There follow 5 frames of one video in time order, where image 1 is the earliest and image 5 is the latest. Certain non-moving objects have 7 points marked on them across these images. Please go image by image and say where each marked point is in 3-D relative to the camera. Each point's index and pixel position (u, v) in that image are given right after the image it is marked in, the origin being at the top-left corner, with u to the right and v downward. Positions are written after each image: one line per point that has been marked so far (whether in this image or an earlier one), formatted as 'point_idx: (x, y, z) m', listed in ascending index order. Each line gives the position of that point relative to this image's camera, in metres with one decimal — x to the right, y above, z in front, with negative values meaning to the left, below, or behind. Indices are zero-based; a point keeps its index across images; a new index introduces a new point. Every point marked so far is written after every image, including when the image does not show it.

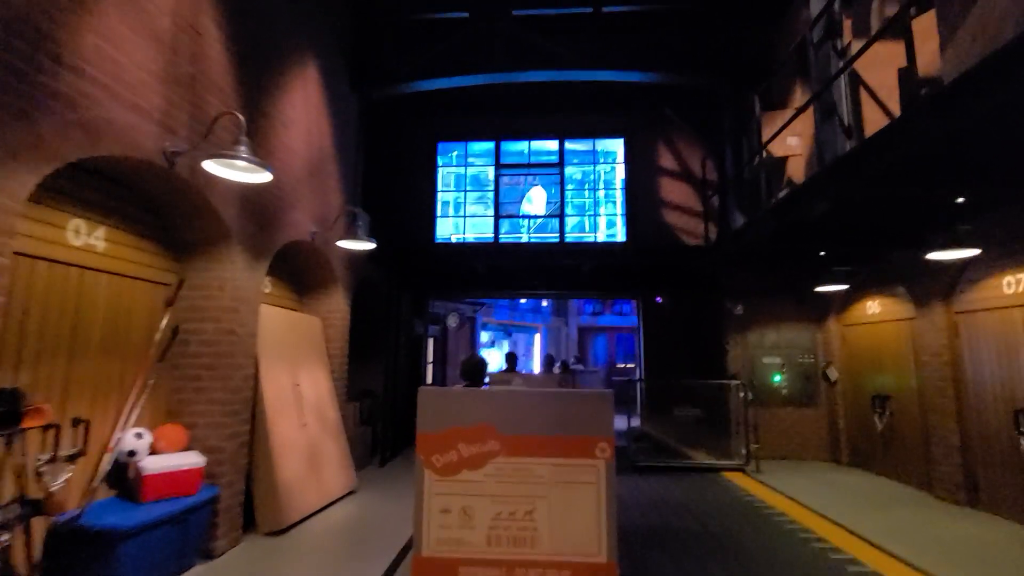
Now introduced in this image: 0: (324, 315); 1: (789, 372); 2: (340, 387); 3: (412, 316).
0: (-2.2, -0.3, +5.8) m
1: (+4.2, -1.3, +7.4) m
2: (-2.1, -1.2, +5.8) m
3: (-1.6, -0.5, +8.0) m
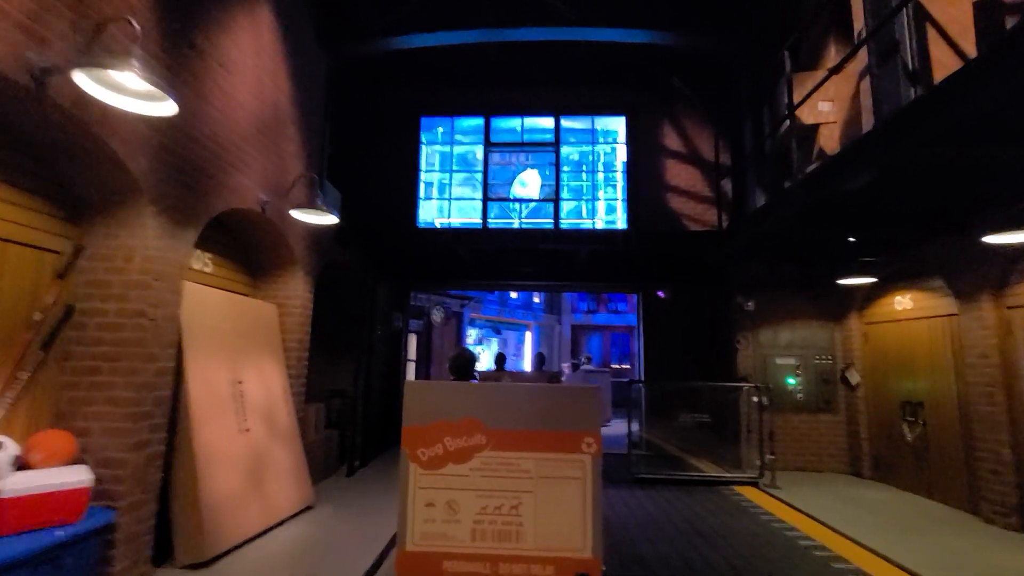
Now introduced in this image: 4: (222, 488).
0: (-2.4, -0.1, +5.0) m
1: (+4.0, -1.2, +6.7) m
2: (-2.2, -1.0, +5.0) m
3: (-1.8, -0.3, +7.2) m
4: (-2.1, -1.5, +3.6) m
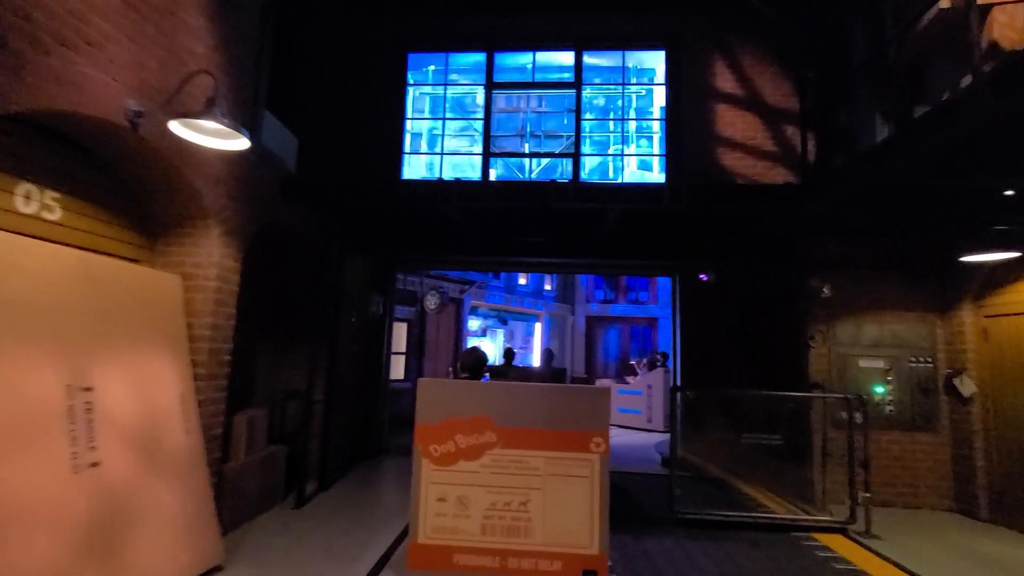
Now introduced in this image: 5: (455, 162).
0: (-2.3, +0.1, +3.5) m
1: (+4.0, -1.0, +5.1) m
2: (-2.2, -0.7, +3.6) m
3: (-1.8, 0.0, +5.7) m
4: (-2.1, -1.2, +2.1) m
5: (-0.7, +1.5, +5.8) m
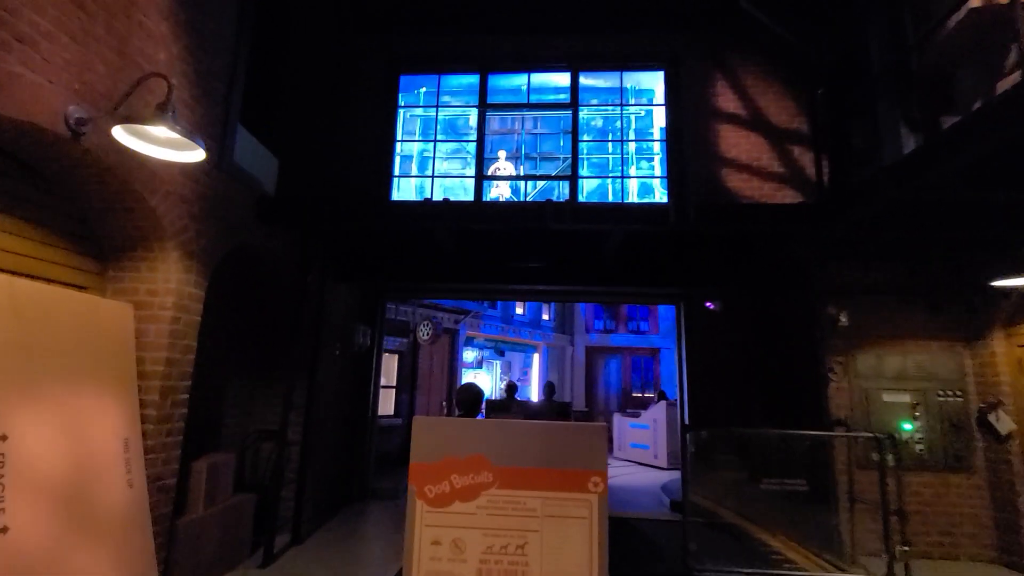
0: (-2.4, -0.1, +3.1) m
1: (+4.0, -1.3, +4.7) m
2: (-2.3, -0.9, +3.1) m
3: (-1.8, -0.3, +5.3) m
4: (-2.2, -1.3, +1.7) m
5: (-0.7, +1.2, +5.5) m
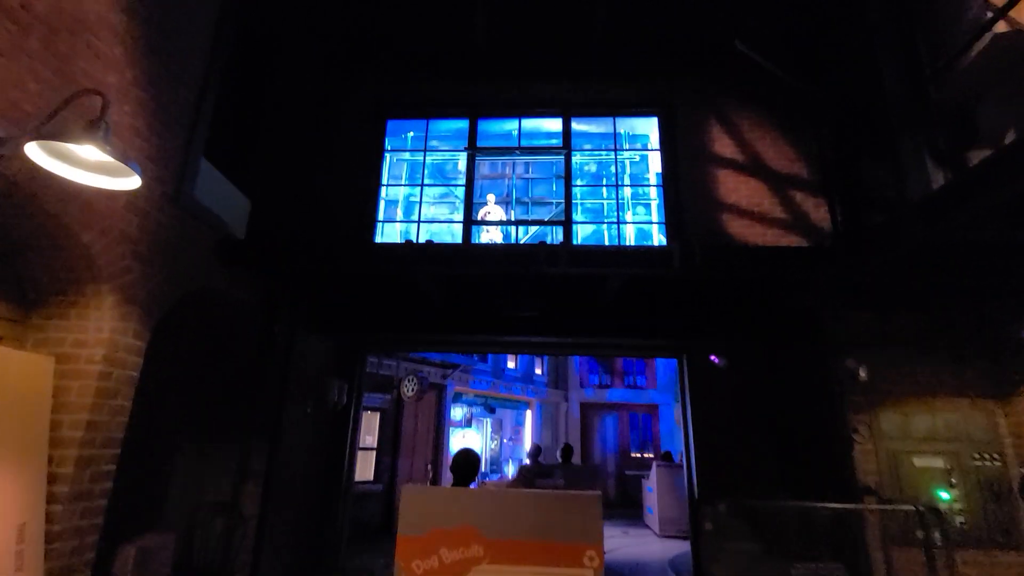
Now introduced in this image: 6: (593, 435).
0: (-2.4, -0.3, +2.7) m
1: (+3.9, -1.7, +4.2) m
2: (-2.3, -1.2, +2.6) m
3: (-1.9, -0.8, +4.8) m
4: (-2.2, -1.4, +1.1) m
5: (-0.8, +0.6, +5.2) m
6: (+2.0, -3.6, +12.2) m
